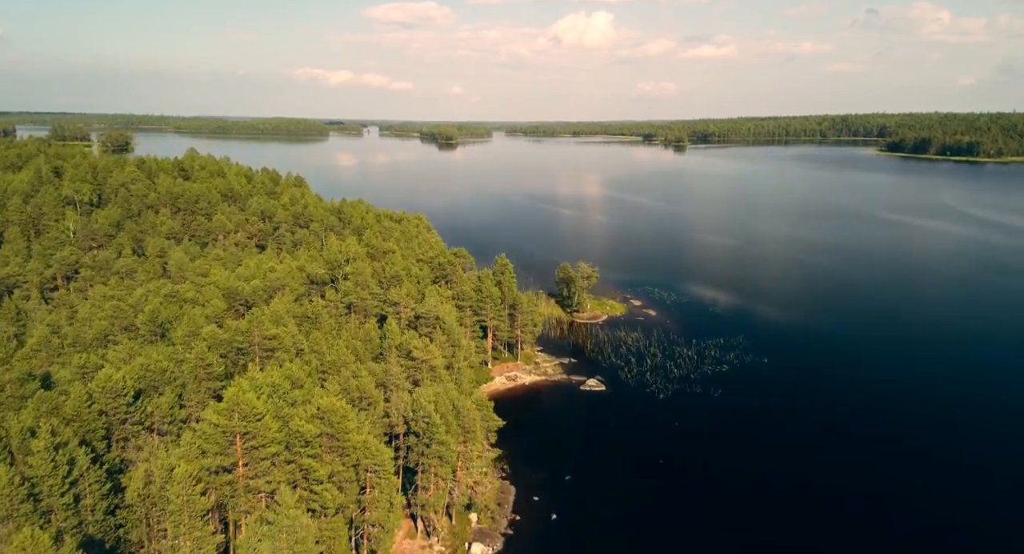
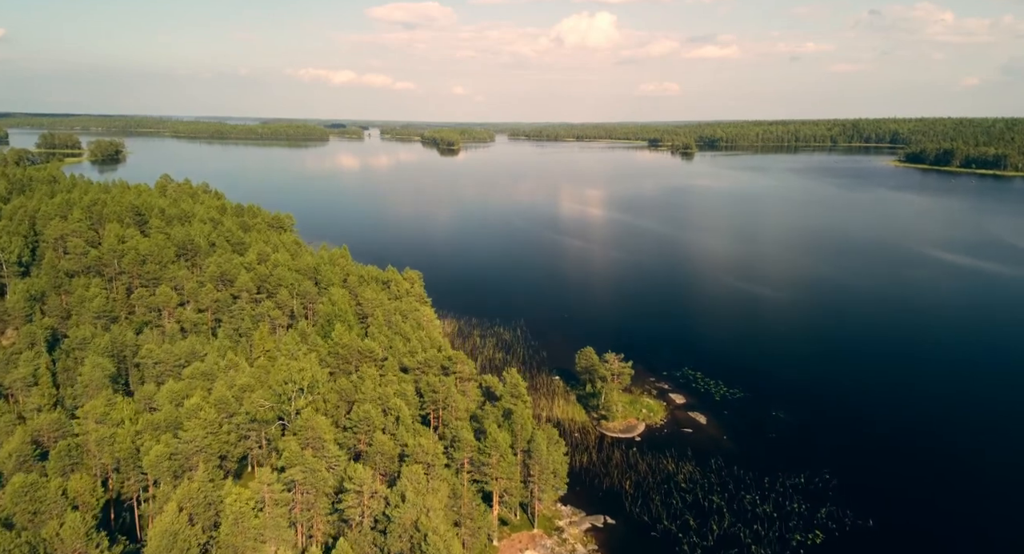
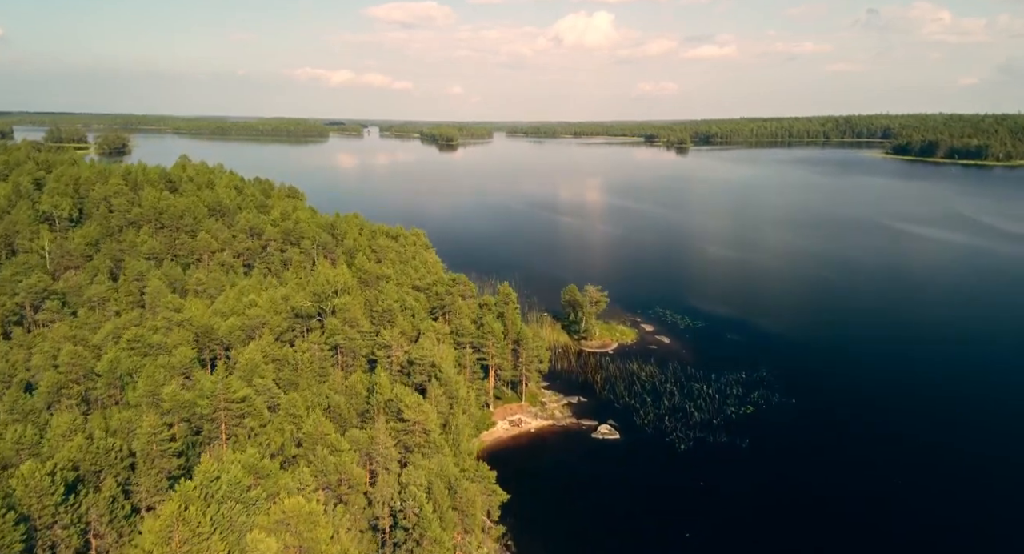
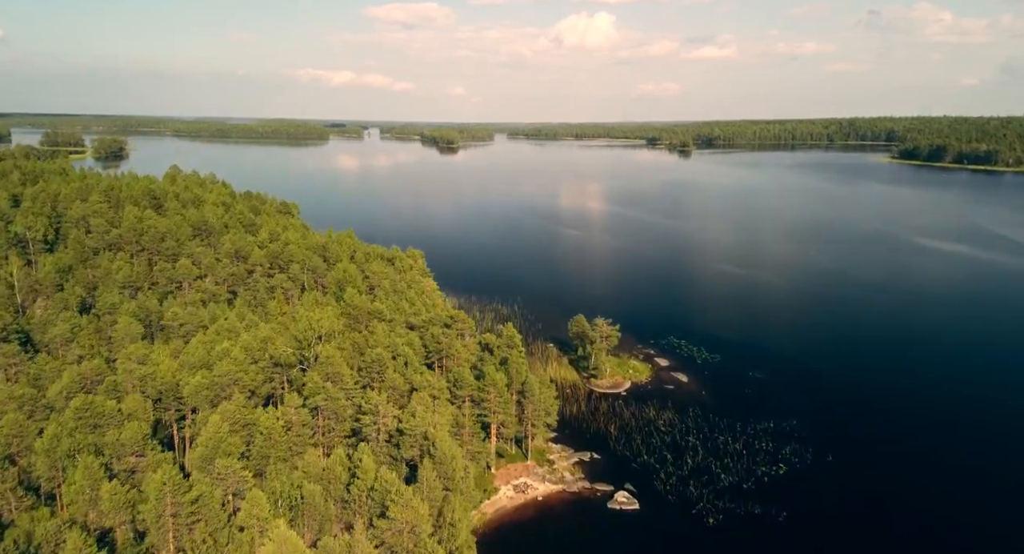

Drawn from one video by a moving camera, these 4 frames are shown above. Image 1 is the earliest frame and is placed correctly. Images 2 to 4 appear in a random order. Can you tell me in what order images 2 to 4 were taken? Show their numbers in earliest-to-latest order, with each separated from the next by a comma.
3, 4, 2
